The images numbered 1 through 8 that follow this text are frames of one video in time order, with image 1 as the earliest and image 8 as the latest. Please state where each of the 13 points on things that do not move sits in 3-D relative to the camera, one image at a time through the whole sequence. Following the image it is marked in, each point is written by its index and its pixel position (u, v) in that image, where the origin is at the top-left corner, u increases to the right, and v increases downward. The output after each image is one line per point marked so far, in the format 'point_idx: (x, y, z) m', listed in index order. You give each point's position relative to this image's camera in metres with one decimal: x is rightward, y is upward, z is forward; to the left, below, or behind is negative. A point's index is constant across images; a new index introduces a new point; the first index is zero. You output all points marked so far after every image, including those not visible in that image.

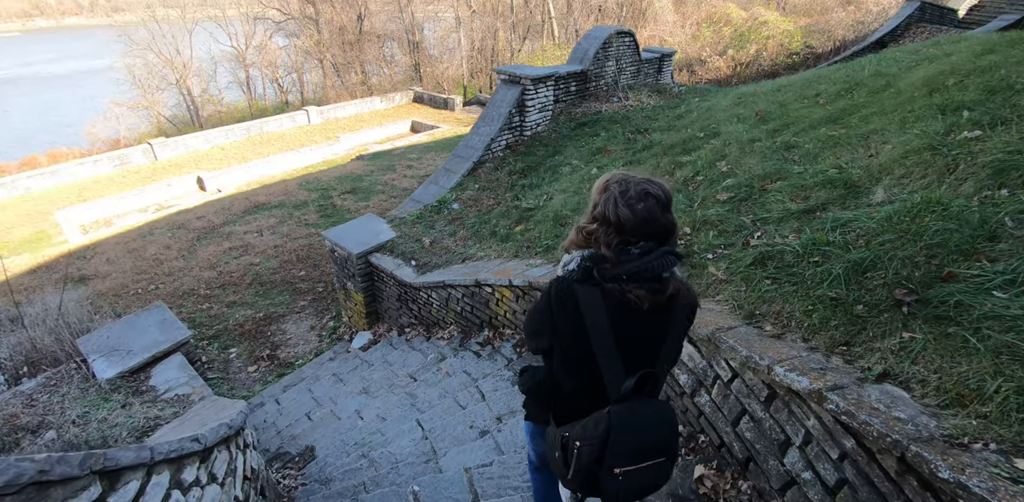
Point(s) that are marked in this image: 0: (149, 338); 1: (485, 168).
0: (-3.5, -0.8, +5.0) m
1: (-0.4, +1.2, +7.5) m
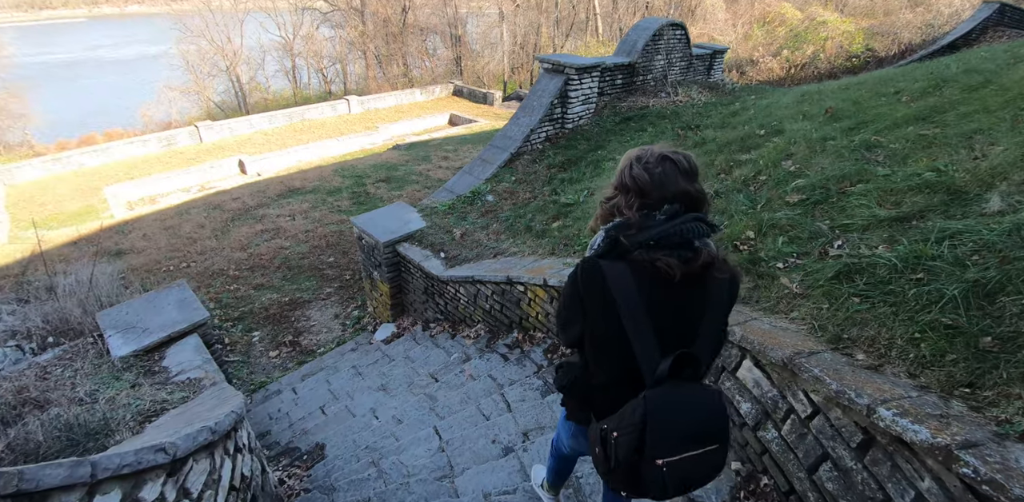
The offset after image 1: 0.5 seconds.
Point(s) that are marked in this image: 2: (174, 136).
0: (-3.2, -0.6, +4.8) m
1: (+0.2, +1.3, +7.2) m
2: (-11.5, +3.8, +18.2) m
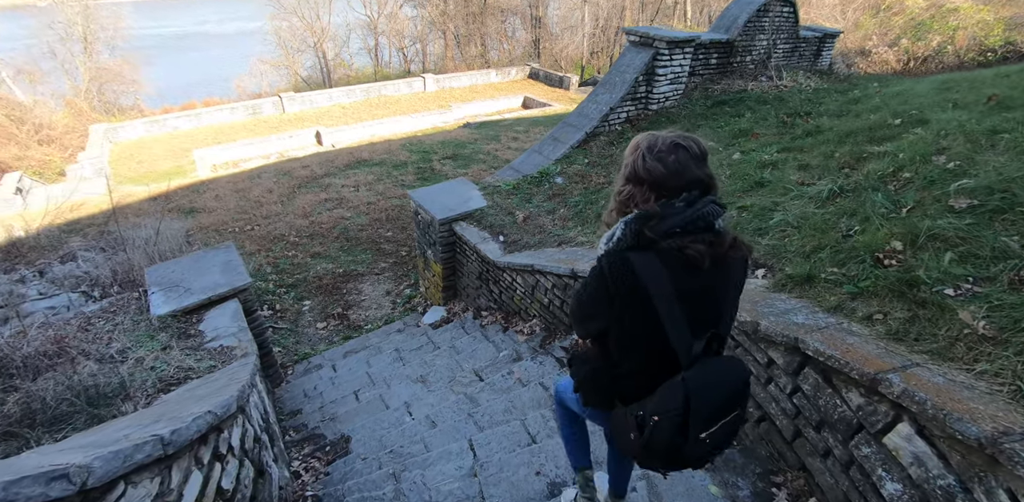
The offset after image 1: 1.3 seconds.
0: (-2.7, -0.2, +4.6) m
1: (+1.1, +1.4, +6.5) m
2: (-8.9, +5.1, +18.7) m
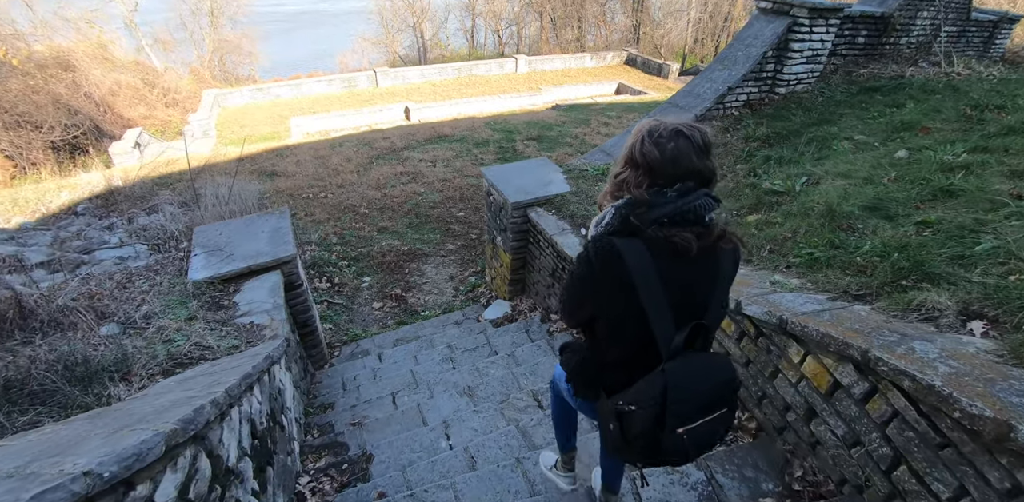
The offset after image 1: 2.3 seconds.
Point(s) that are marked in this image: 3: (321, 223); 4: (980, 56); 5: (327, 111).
0: (-2.1, +0.1, +4.2) m
1: (+2.1, +1.3, +5.4) m
2: (-5.7, +6.2, +18.9) m
3: (-3.0, +0.4, +8.1) m
4: (+7.0, +2.9, +7.7) m
5: (-5.9, +4.4, +16.5) m
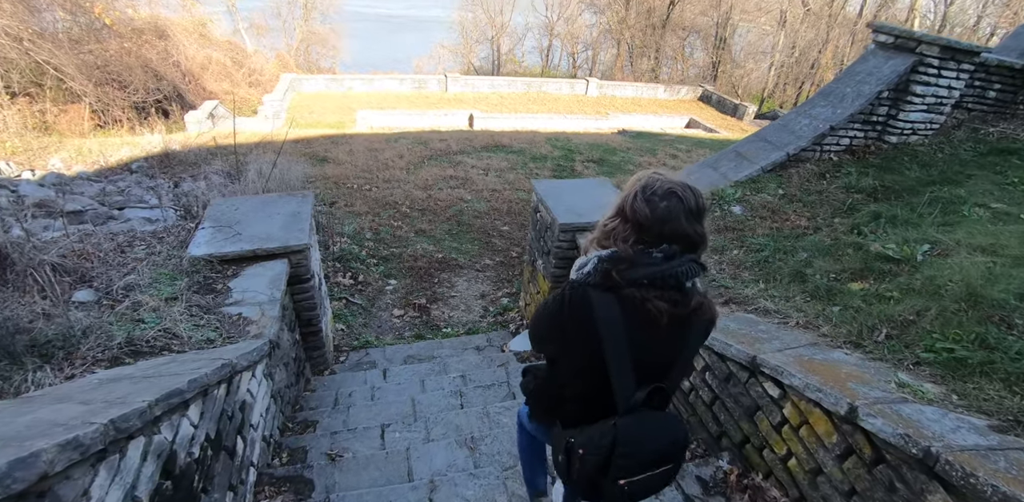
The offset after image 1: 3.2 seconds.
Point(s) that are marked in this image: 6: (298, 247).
0: (-1.8, +0.2, +3.8) m
1: (+2.6, +0.7, +4.7) m
2: (-3.2, +6.2, +18.9) m
3: (-2.3, +0.5, +7.7) m
4: (+7.9, +1.5, +6.6) m
5: (-3.8, +4.6, +16.5) m
6: (-1.5, 0.0, +3.6) m
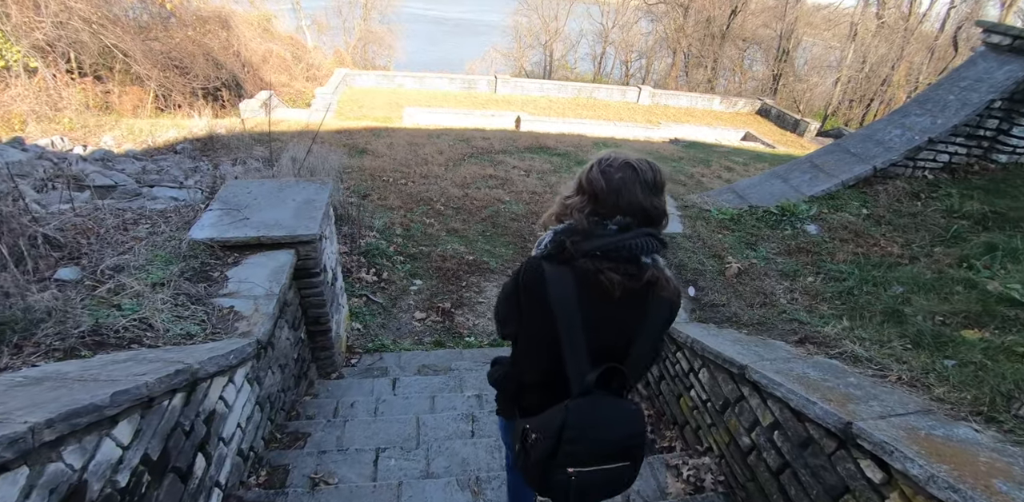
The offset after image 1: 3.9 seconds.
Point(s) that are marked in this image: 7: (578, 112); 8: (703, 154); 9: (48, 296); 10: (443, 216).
0: (-1.5, +0.3, +3.4) m
1: (+2.9, +0.5, +4.0) m
2: (-1.4, +6.2, +18.6) m
3: (-1.7, +0.6, +7.4) m
4: (+8.3, +0.8, +5.5) m
5: (-2.3, +4.6, +16.3) m
6: (-1.3, +0.1, +3.2) m
7: (+2.2, +4.8, +17.7) m
8: (+4.2, +2.1, +11.4) m
9: (-2.2, -0.2, +2.4) m
10: (-1.0, +0.5, +7.6) m
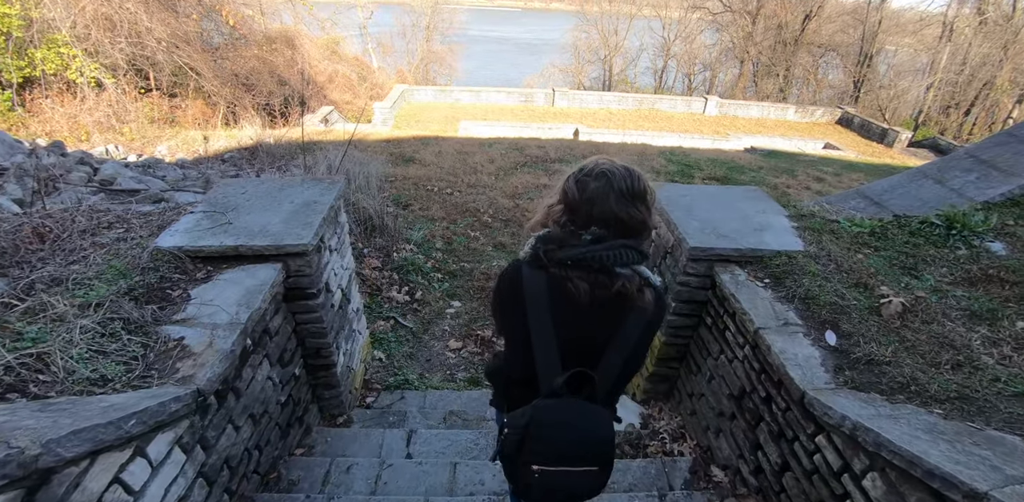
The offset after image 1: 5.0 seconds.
0: (-1.3, +0.2, +2.7) m
1: (+3.2, +0.3, +2.8) m
2: (+0.6, +5.6, +18.0) m
3: (-1.0, +0.4, +6.7) m
4: (+8.8, +0.5, +3.8) m
5: (-0.6, +4.1, +15.8) m
6: (-1.0, 0.0, +2.5) m
7: (+4.1, +4.2, +16.7) m
8: (+5.3, +1.7, +10.1) m
9: (-2.0, -0.2, +1.8) m
10: (-0.3, +0.3, +6.9) m
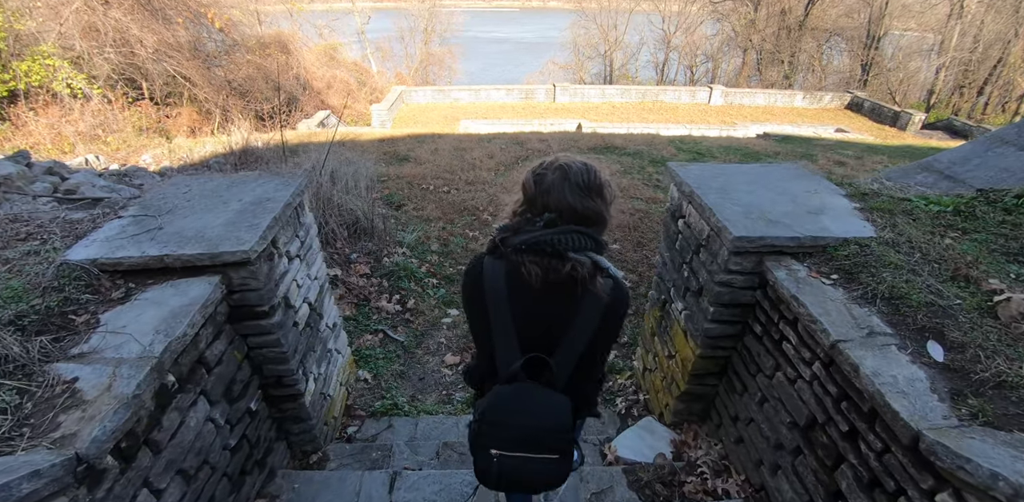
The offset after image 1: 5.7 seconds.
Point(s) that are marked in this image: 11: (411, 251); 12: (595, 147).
0: (-1.3, +0.1, +2.3) m
1: (+3.2, +0.4, +2.3) m
2: (+0.6, +5.6, +17.5) m
3: (-1.0, +0.4, +6.2) m
4: (+8.8, +0.8, +3.2) m
5: (-0.6, +4.1, +15.3) m
6: (-1.0, 0.0, +2.0) m
7: (+4.1, +4.4, +16.1) m
8: (+5.3, +1.9, +9.5) m
9: (-2.0, -0.3, +1.3) m
10: (-0.3, +0.3, +6.4) m
11: (-1.0, 0.0, +5.3) m
12: (+1.6, +2.0, +9.9) m
